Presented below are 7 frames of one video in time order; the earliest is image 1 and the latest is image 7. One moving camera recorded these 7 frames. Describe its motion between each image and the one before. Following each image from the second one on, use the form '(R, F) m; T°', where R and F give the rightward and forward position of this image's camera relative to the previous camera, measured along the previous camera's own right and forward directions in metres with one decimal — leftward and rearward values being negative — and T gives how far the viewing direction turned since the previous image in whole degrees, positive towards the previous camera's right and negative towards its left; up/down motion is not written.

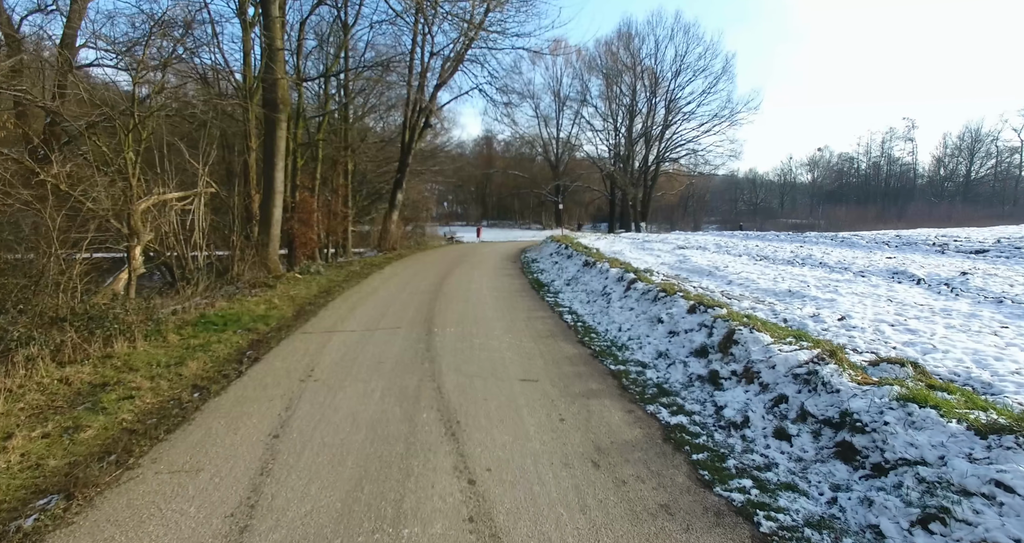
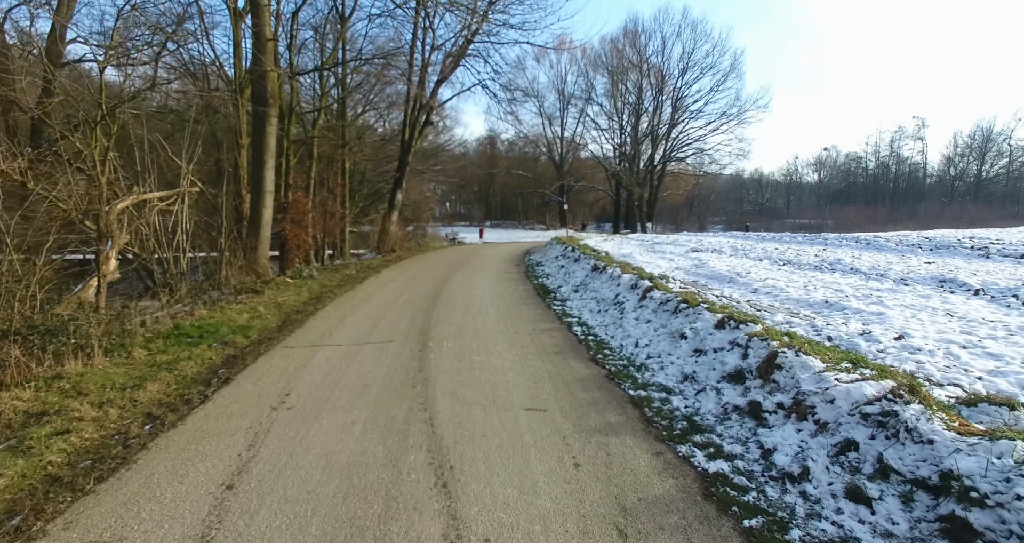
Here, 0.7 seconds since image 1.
(0.0, +0.8) m; 0°
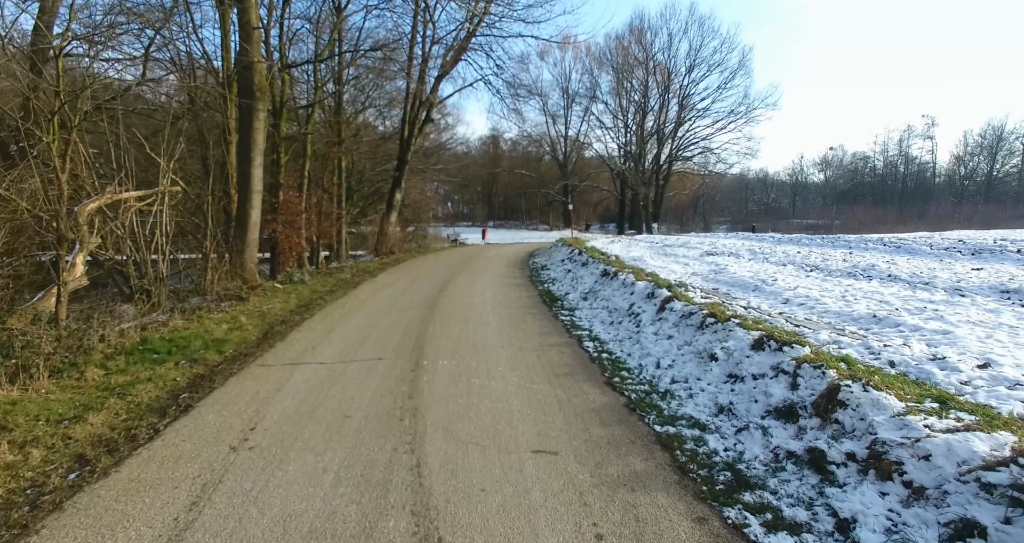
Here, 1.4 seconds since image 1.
(0.0, +0.9) m; 0°
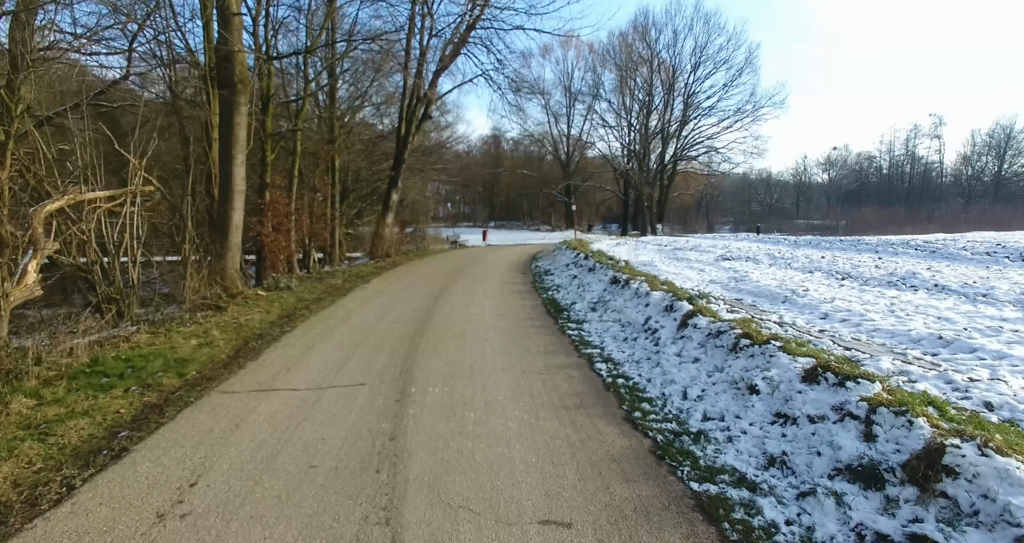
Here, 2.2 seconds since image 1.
(0.0, +0.9) m; 0°
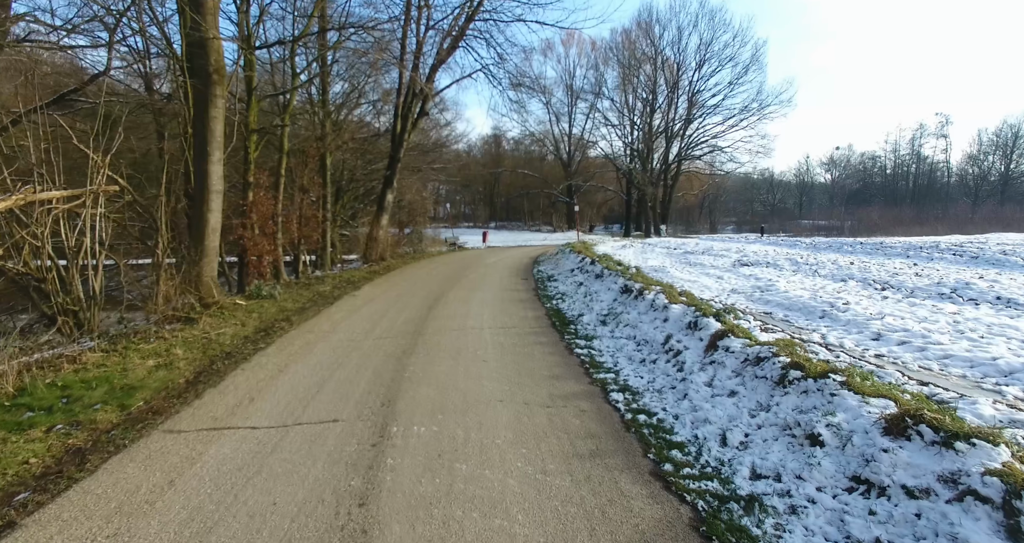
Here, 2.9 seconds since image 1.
(0.0, +1.0) m; 0°
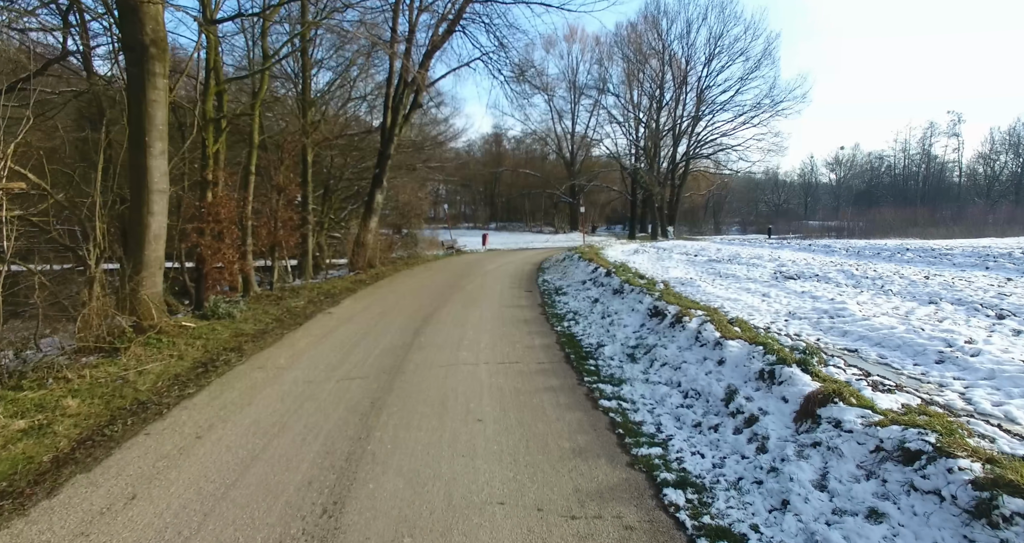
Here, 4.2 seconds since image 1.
(0.0, +1.9) m; 0°
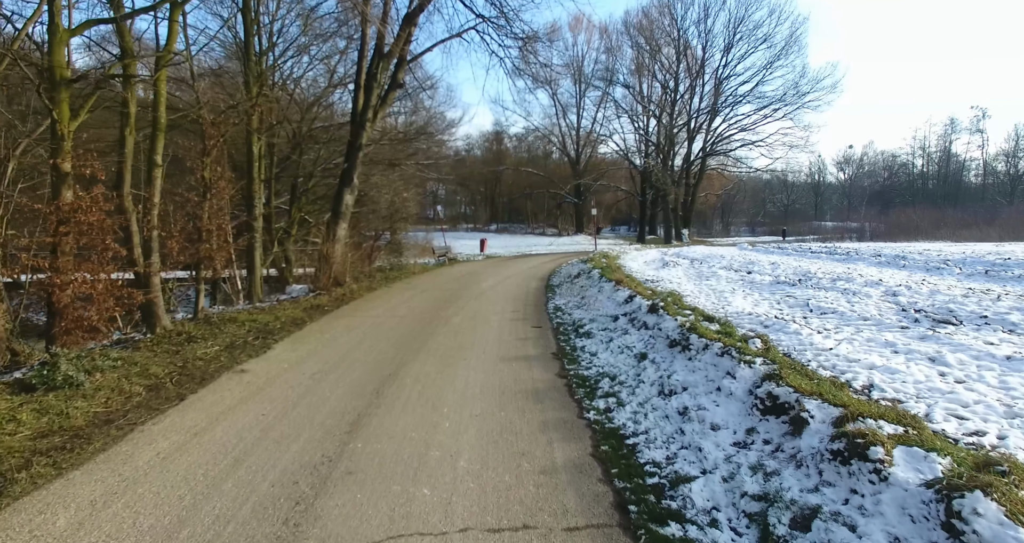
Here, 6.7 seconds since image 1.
(0.0, +3.7) m; 0°
